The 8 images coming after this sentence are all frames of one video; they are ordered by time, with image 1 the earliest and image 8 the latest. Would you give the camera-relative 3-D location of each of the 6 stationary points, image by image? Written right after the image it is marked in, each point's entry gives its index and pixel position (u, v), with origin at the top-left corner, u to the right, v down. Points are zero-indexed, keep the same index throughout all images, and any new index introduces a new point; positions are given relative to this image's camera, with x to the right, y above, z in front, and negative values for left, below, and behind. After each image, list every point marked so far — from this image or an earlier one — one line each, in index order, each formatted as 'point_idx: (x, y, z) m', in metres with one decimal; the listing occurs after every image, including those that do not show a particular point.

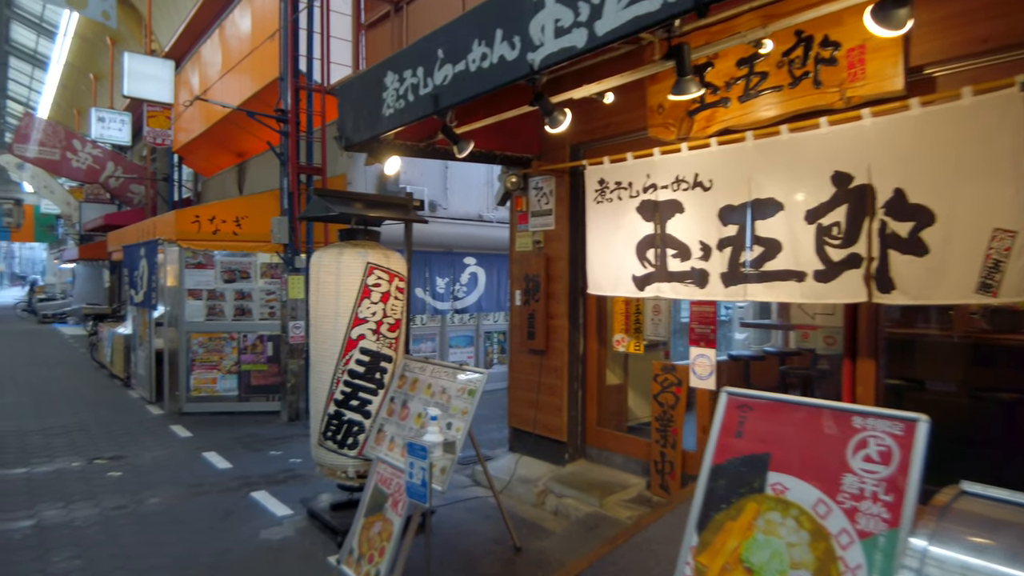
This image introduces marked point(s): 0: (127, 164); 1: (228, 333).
0: (-8.8, +2.8, +15.1) m
1: (-3.8, -0.6, +8.8) m
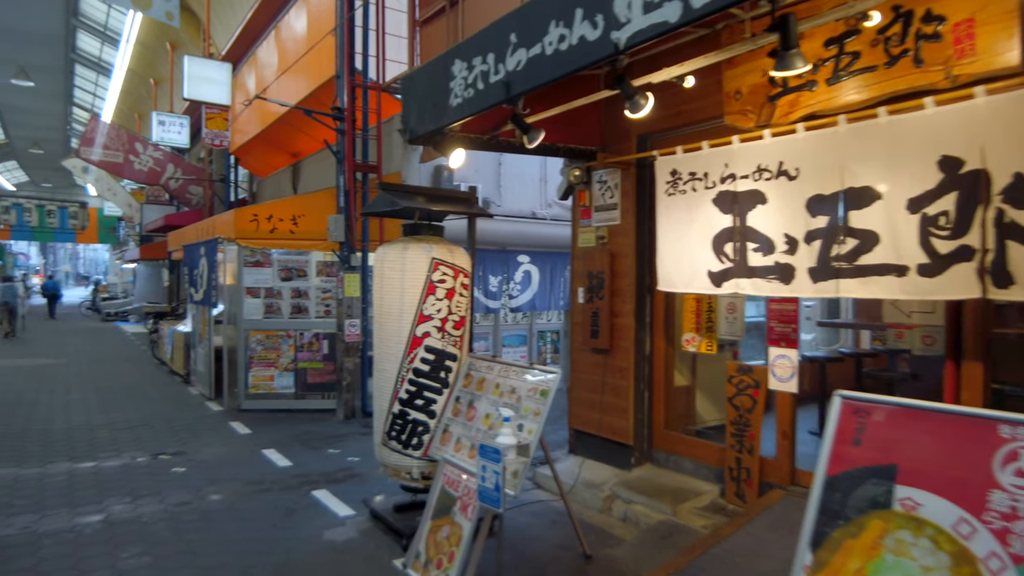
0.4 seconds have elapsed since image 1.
0: (-7.6, +2.9, +15.4) m
1: (-3.1, -0.6, +8.9) m
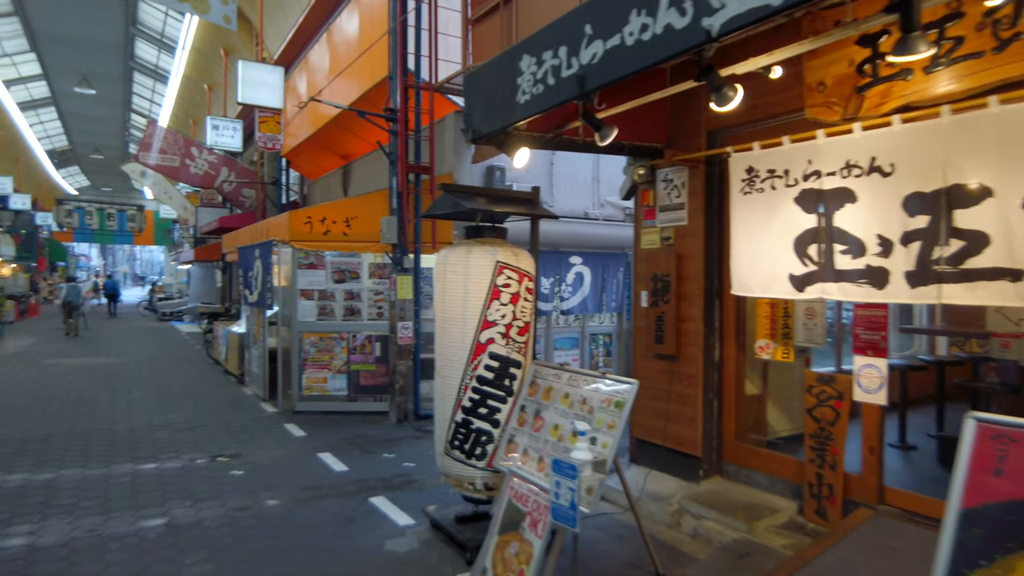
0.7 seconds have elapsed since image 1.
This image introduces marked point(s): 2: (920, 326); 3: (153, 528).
0: (-6.5, +2.8, +15.7) m
1: (-2.3, -0.6, +8.9) m
2: (+2.8, -0.3, +4.4) m
3: (-2.6, -1.7, +4.7) m
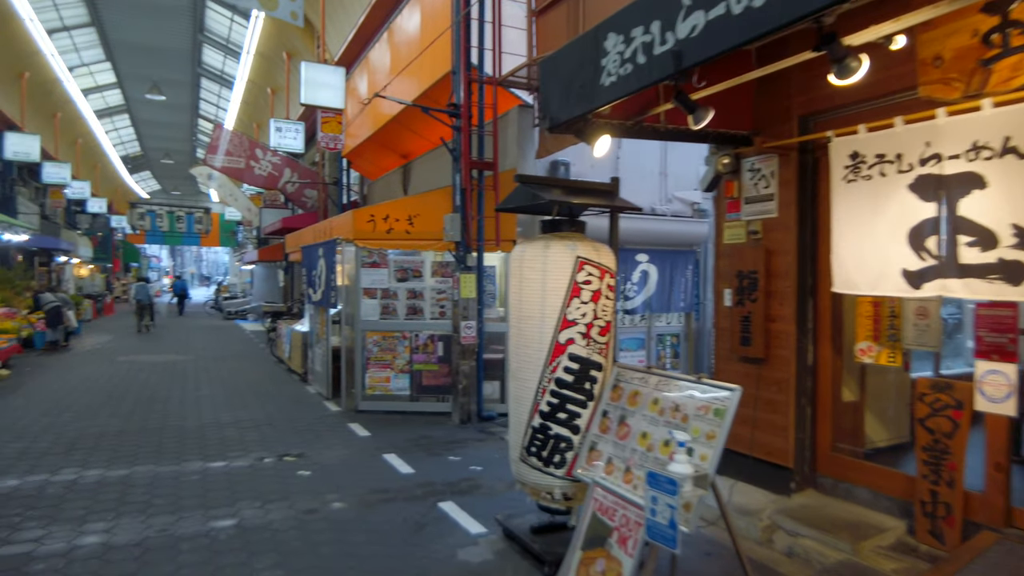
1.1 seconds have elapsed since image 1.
0: (-5.1, +2.9, +15.9) m
1: (-1.5, -0.6, +8.8) m
2: (+3.3, -0.2, +3.9) m
3: (-2.0, -1.7, +4.6) m
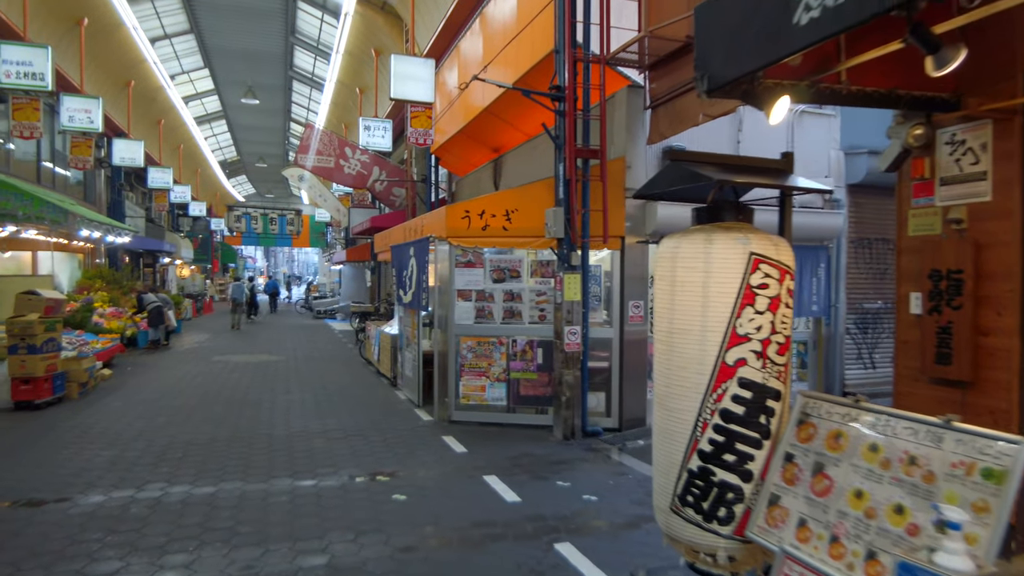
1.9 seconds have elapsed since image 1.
0: (-2.9, +2.8, +15.6) m
1: (-0.2, -0.6, +8.1) m
2: (+4.0, -0.3, +2.7) m
3: (-1.2, -1.7, +4.0) m
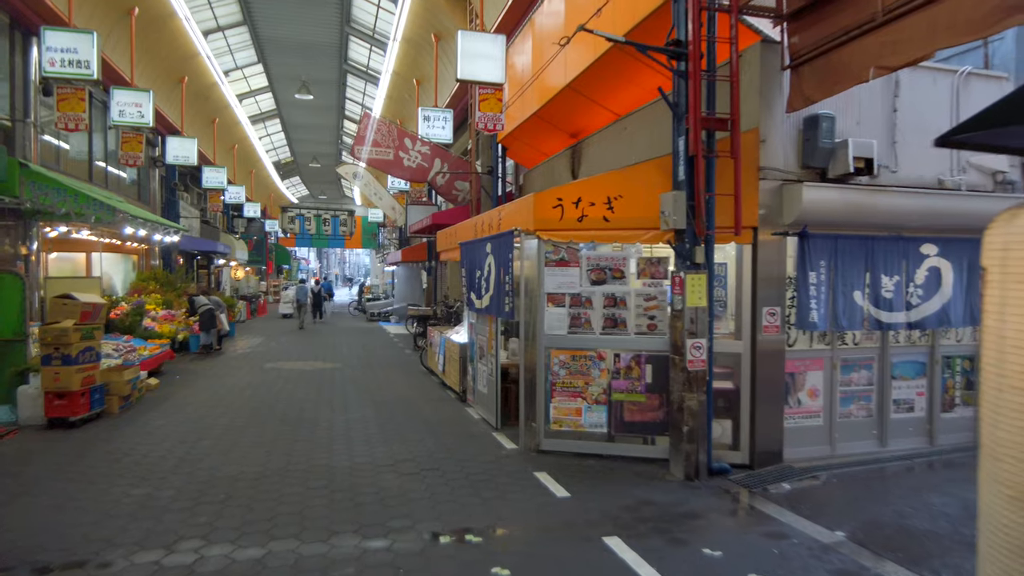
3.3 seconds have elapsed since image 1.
0: (-1.3, +2.8, +14.4) m
1: (+0.9, -0.6, +6.7) m
2: (+4.6, -0.3, +1.0) m
3: (-0.5, -1.7, +2.7) m
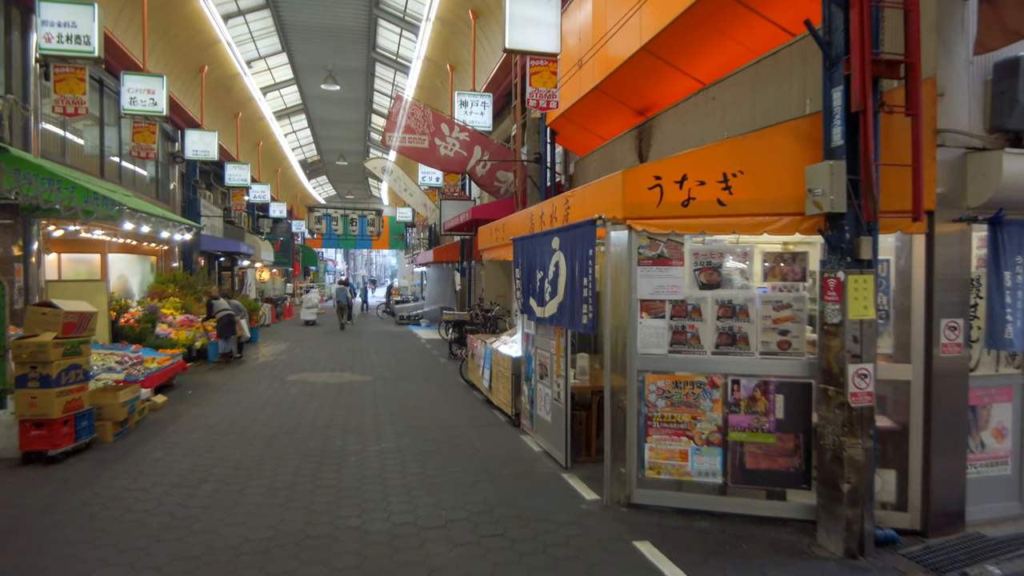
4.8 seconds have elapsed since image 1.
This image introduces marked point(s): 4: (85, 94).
0: (-0.4, +2.7, +12.9) m
1: (+1.5, -0.7, +5.1) m
2: (+5.1, -0.3, -0.7) m
3: (0.0, -1.8, +1.2) m
4: (-6.6, +3.0, +10.1) m
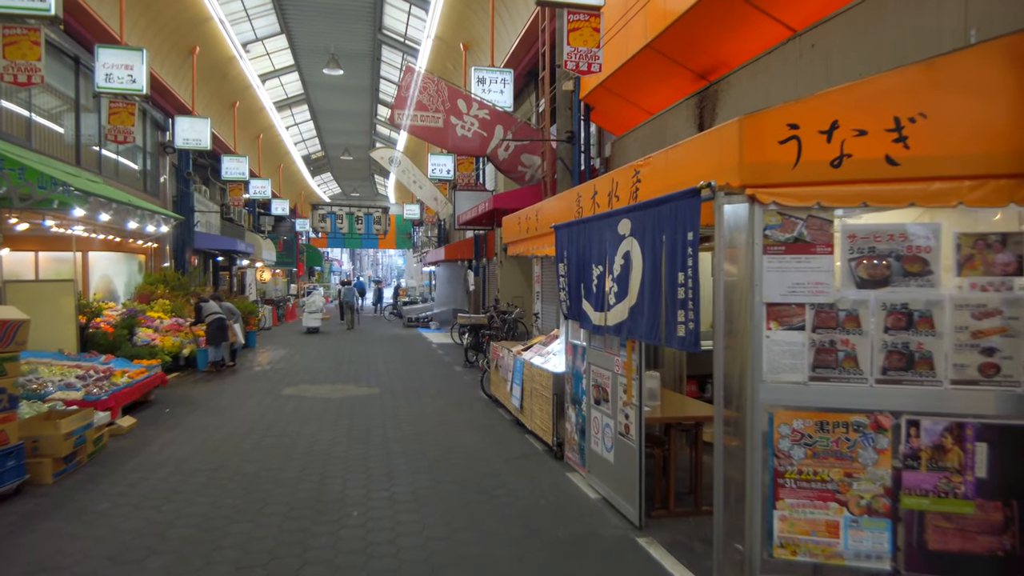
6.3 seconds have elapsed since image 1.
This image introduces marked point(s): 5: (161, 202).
0: (+0.1, +2.7, +11.3) m
1: (+1.9, -0.7, +3.5) m
2: (+5.4, -0.3, -2.3) m
3: (+0.4, -1.8, -0.4) m
4: (-6.1, +3.0, +8.6) m
5: (-9.4, +2.3, +17.7) m
